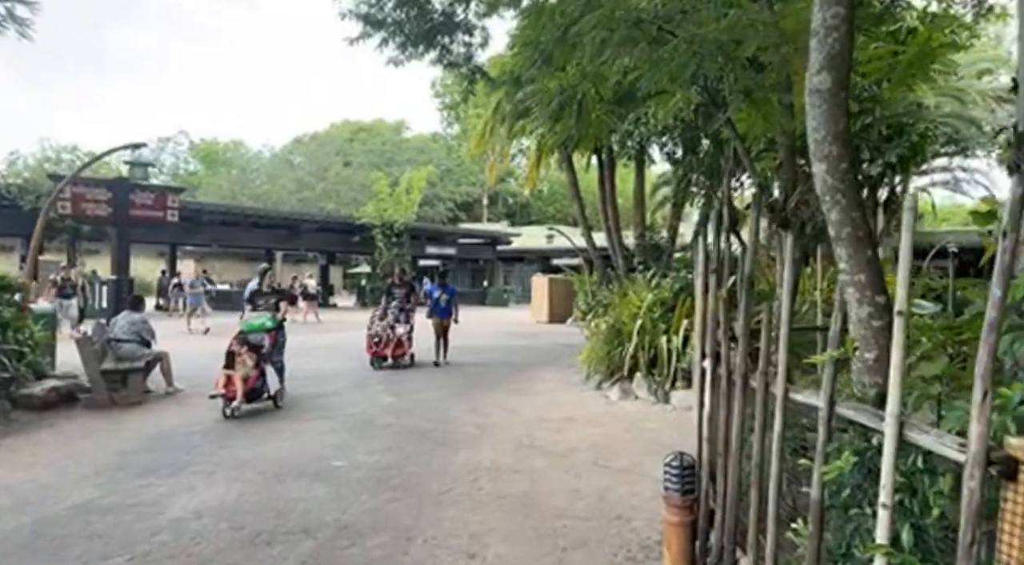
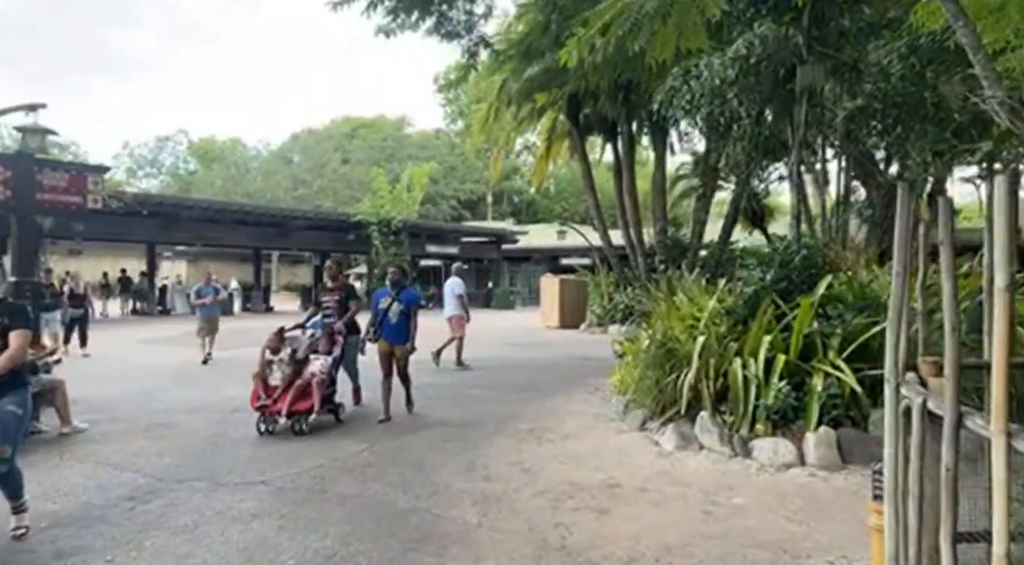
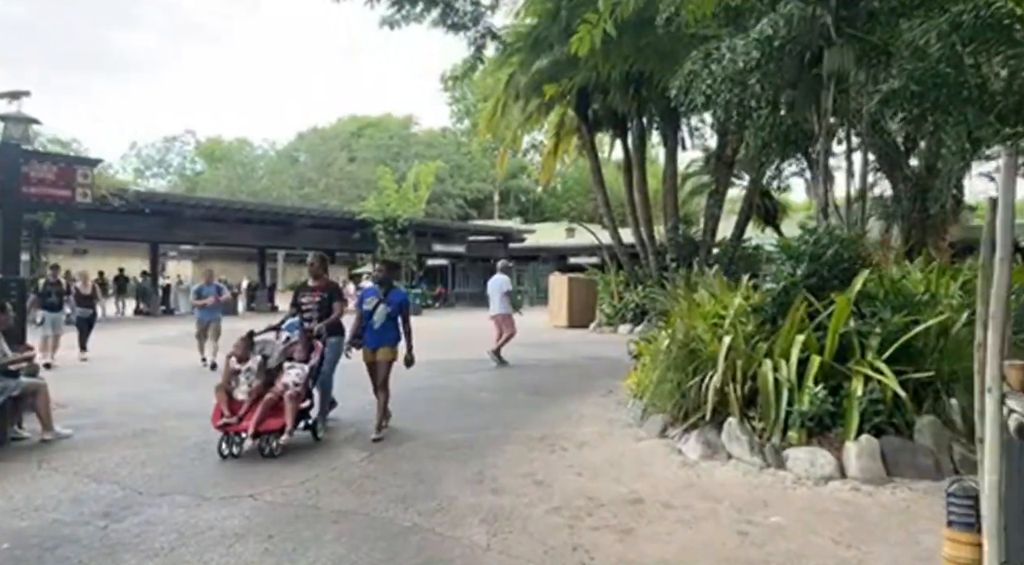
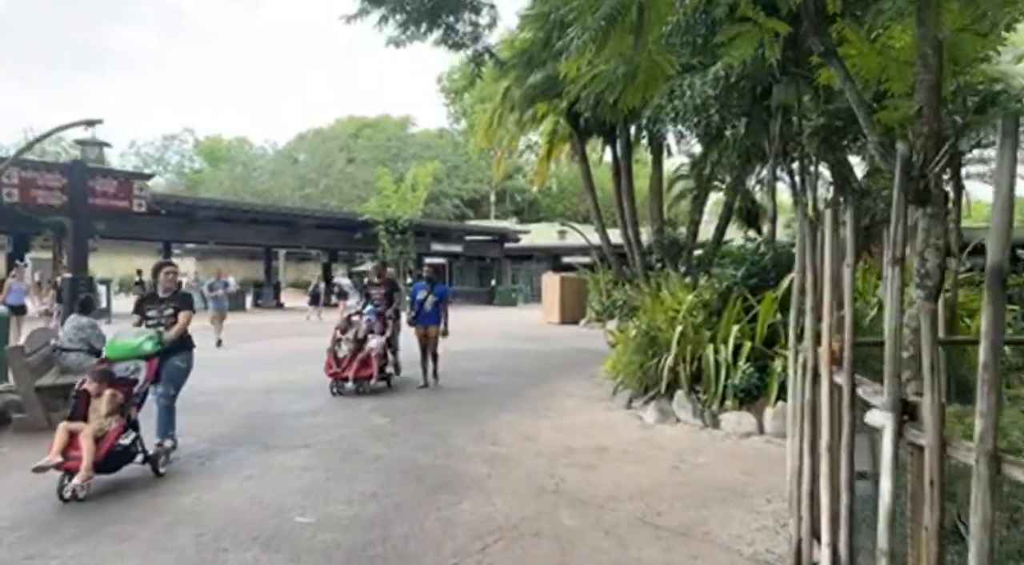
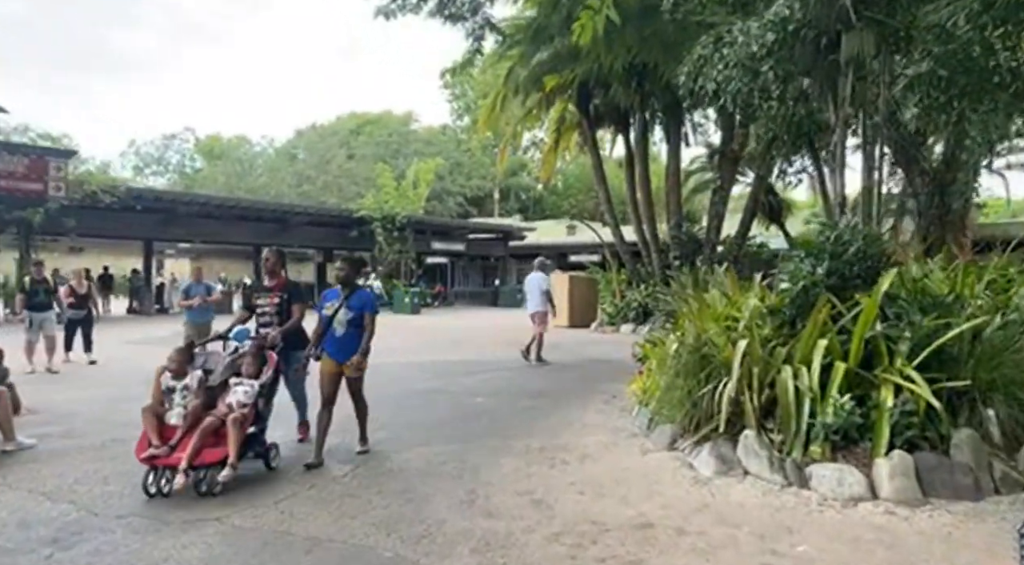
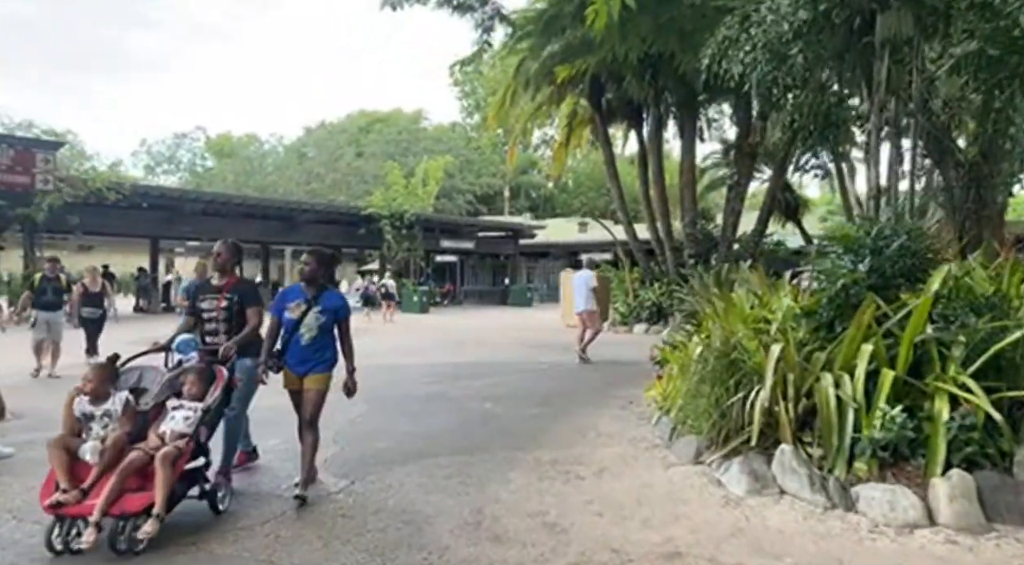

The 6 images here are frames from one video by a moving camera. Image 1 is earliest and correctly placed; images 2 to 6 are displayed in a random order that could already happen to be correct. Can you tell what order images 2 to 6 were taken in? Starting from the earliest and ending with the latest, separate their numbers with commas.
4, 2, 3, 5, 6
